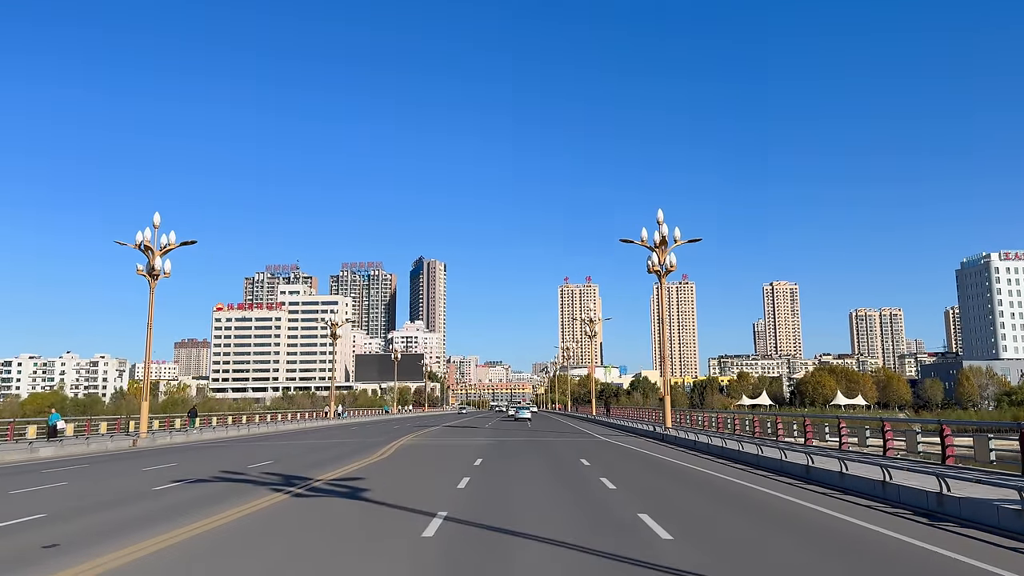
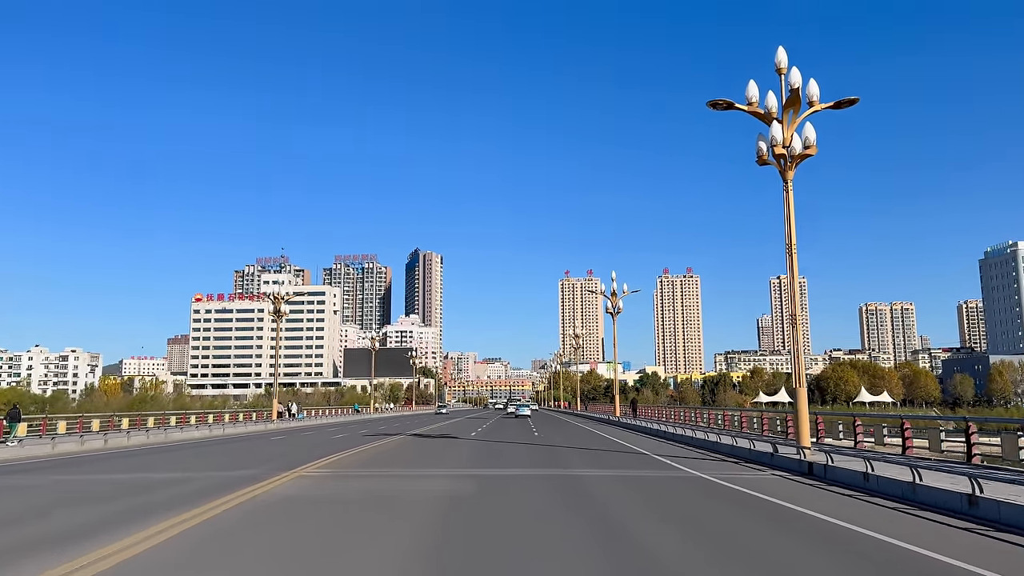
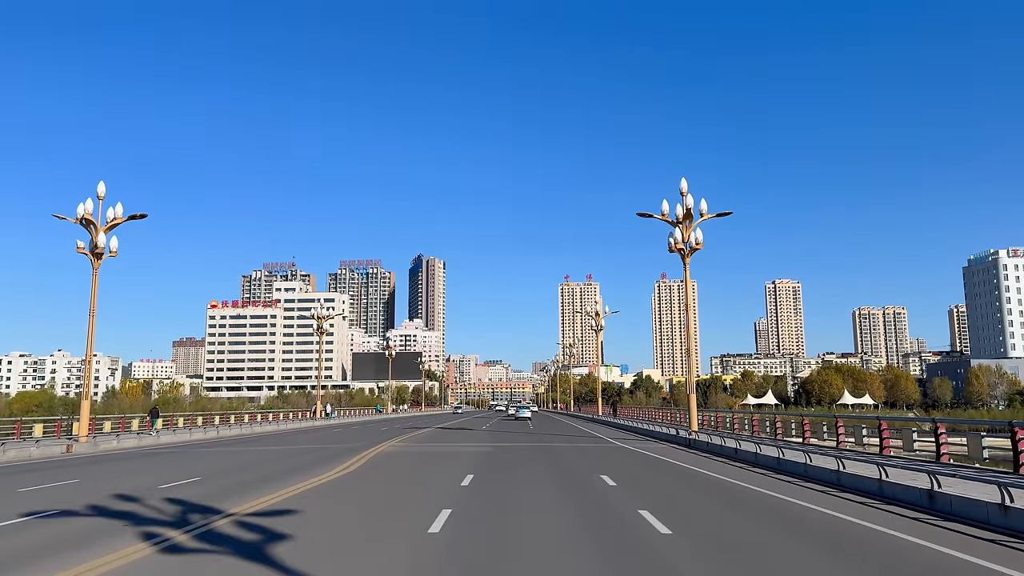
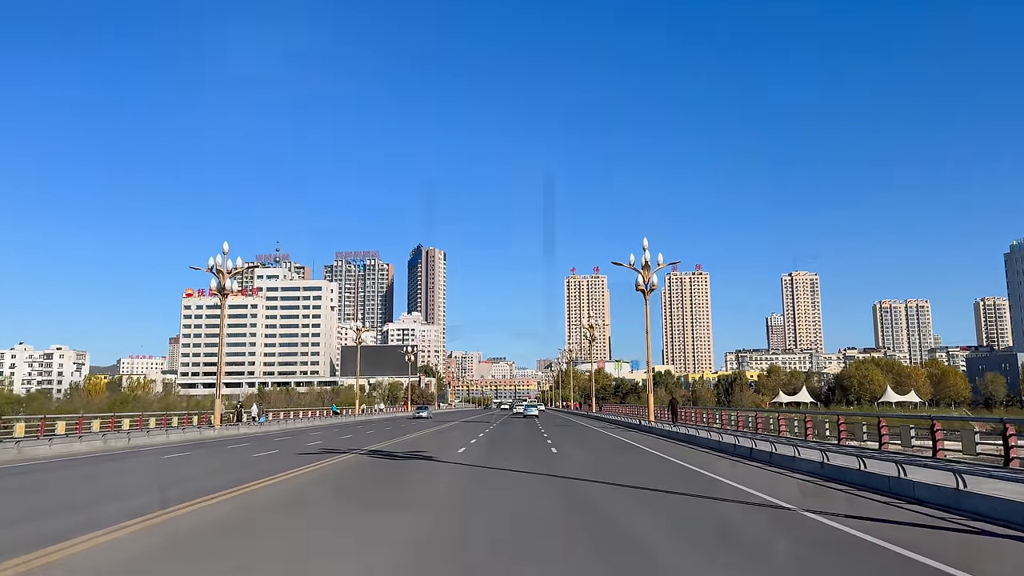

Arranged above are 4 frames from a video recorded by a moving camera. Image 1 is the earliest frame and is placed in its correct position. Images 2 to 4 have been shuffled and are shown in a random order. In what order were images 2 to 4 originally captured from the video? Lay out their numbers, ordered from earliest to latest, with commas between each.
3, 2, 4
